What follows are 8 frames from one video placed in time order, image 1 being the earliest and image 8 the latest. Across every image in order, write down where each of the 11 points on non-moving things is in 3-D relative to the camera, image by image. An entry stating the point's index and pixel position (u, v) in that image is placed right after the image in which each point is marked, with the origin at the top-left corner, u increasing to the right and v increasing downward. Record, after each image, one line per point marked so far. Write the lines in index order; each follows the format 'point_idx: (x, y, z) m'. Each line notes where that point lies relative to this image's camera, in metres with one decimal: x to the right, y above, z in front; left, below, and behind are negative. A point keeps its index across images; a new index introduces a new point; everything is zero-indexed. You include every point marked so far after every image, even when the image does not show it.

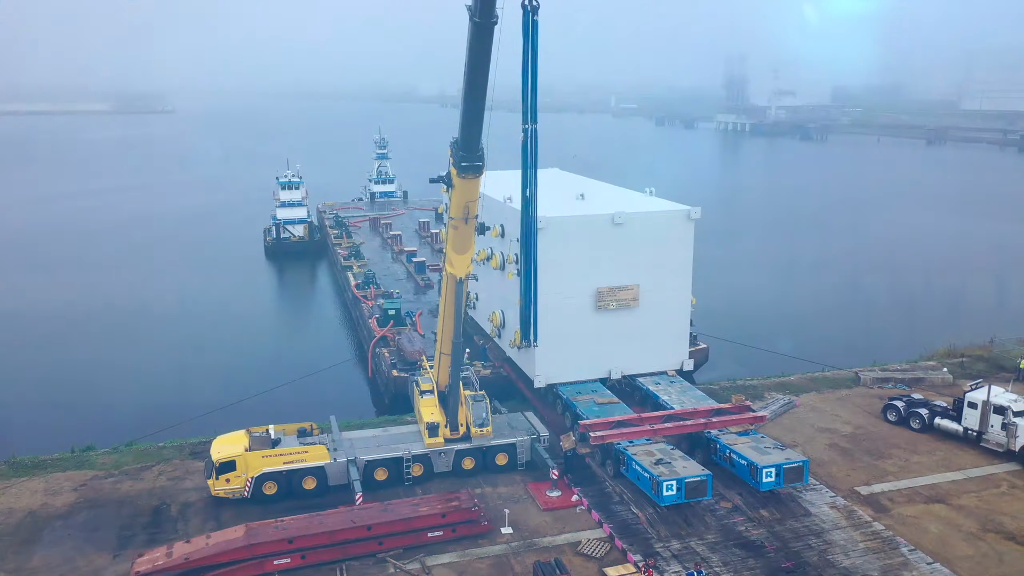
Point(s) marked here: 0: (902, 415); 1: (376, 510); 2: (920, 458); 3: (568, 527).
0: (+10.1, -3.3, +18.9) m
1: (-2.5, -4.2, +13.6) m
2: (+9.6, -4.0, +17.1) m
3: (+1.1, -4.7, +14.3) m
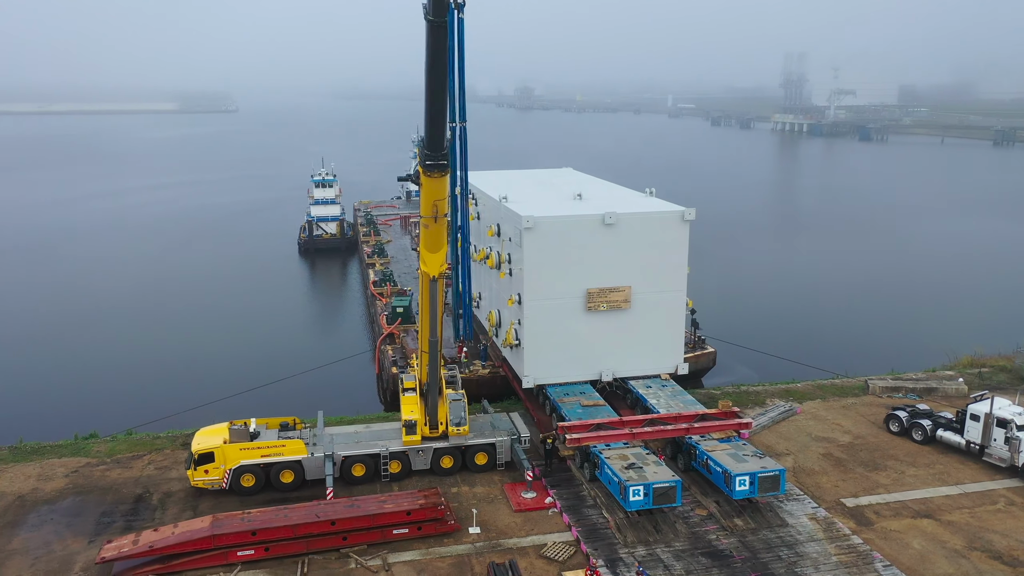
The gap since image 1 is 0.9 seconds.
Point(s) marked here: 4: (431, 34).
0: (+9.8, -3.4, +18.1) m
1: (-3.2, -4.1, +13.7) m
2: (+9.2, -4.1, +16.5) m
3: (+0.5, -4.7, +14.2) m
4: (-1.3, +3.9, +11.2) m
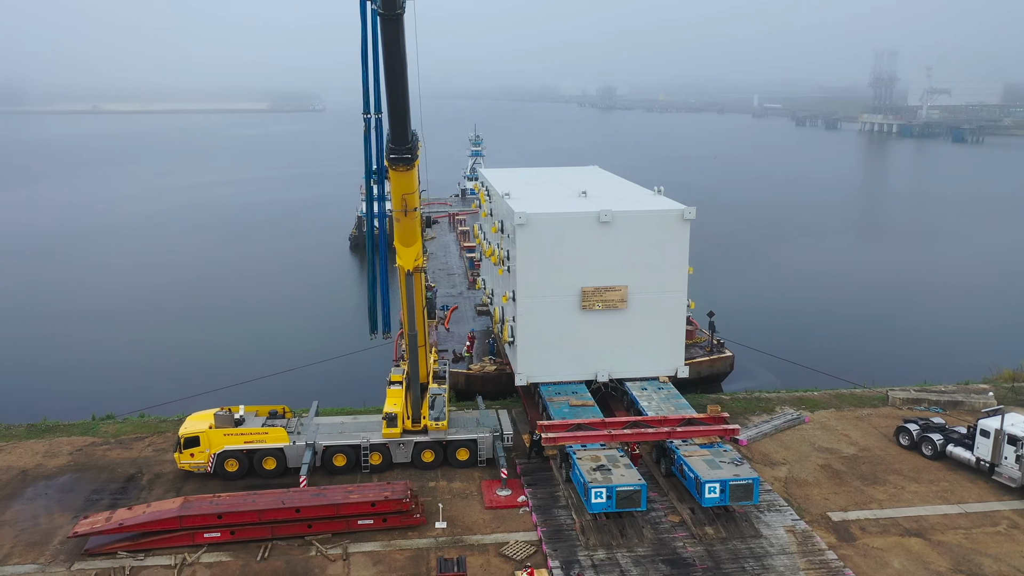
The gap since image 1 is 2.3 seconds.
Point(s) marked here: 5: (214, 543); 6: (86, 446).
0: (+9.5, -3.6, +17.2) m
1: (-3.8, -3.9, +13.8) m
2: (+8.7, -4.2, +15.5) m
3: (-0.2, -4.6, +14.0) m
4: (-2.0, +4.0, +11.2) m
5: (-5.4, -4.6, +13.2) m
6: (-10.5, -3.9, +17.9) m
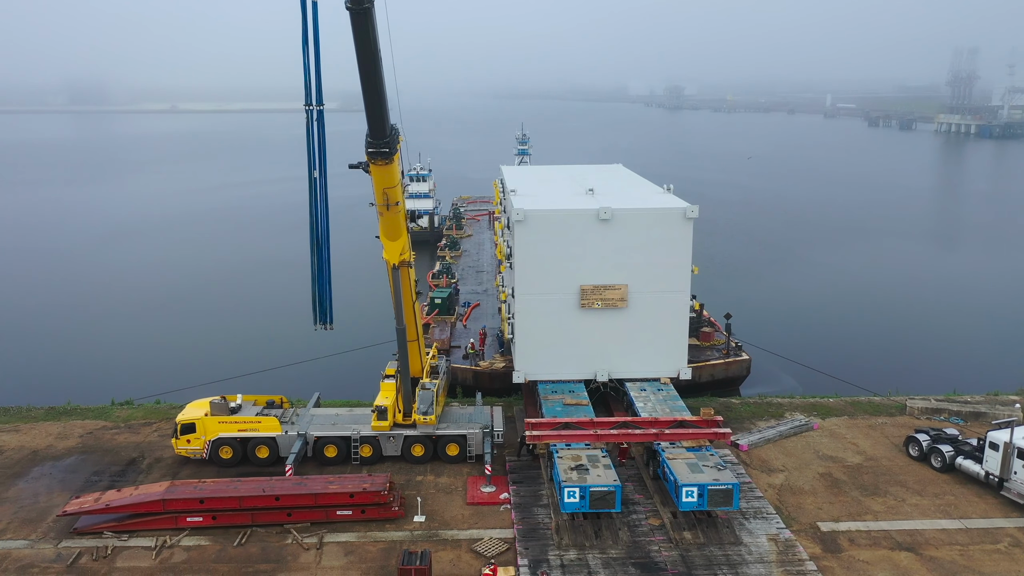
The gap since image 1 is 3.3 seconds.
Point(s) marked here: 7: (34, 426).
0: (+9.3, -3.7, +16.4) m
1: (-4.2, -3.8, +14.0) m
2: (+8.4, -4.3, +14.8) m
3: (-0.6, -4.5, +14.0) m
4: (-2.4, +4.1, +11.3) m
5: (-5.9, -4.5, +13.6) m
6: (-10.6, -3.6, +18.6) m
7: (-12.3, -3.6, +18.7) m
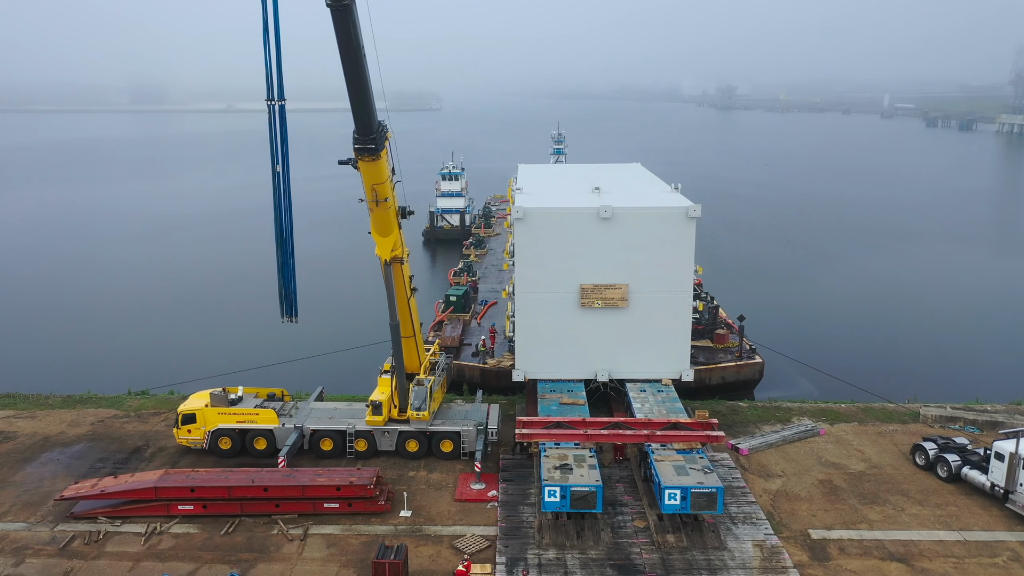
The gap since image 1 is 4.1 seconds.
0: (+9.1, -3.7, +15.9) m
1: (-4.5, -3.7, +14.2) m
2: (+8.1, -4.4, +14.4) m
3: (-0.9, -4.5, +14.0) m
4: (-2.7, +4.2, +11.4) m
5: (-6.2, -4.3, +13.8) m
6: (-10.7, -3.4, +19.1) m
7: (-12.3, -3.3, +19.4) m
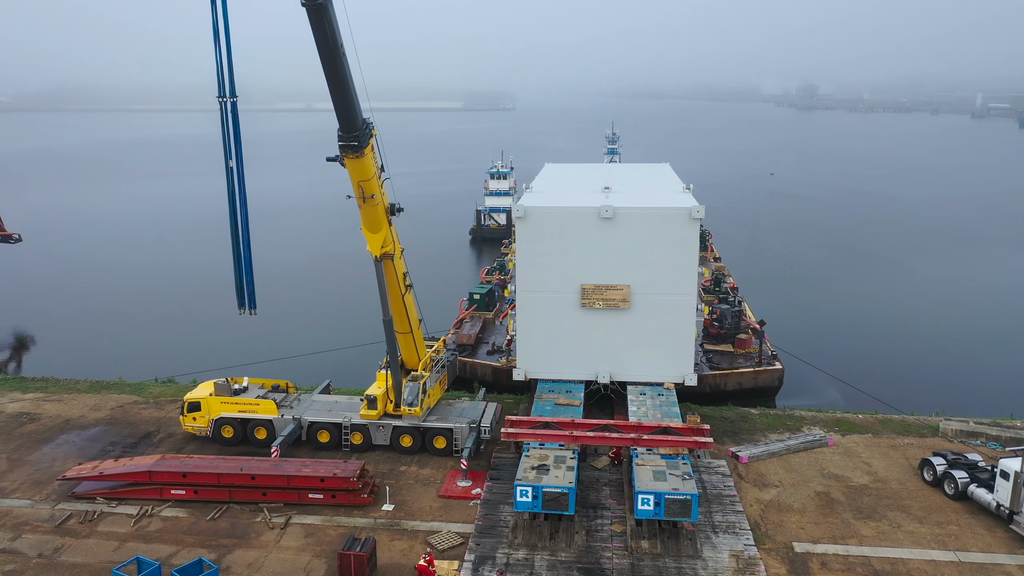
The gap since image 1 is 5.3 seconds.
0: (+8.8, -3.9, +15.1) m
1: (-4.9, -3.5, +14.6) m
2: (+7.7, -4.5, +13.7) m
3: (-1.3, -4.4, +14.1) m
4: (-3.2, +4.3, +11.6) m
5: (-6.6, -4.2, +14.4) m
6: (-10.6, -3.2, +20.0) m
7: (-12.2, -3.1, +20.3) m
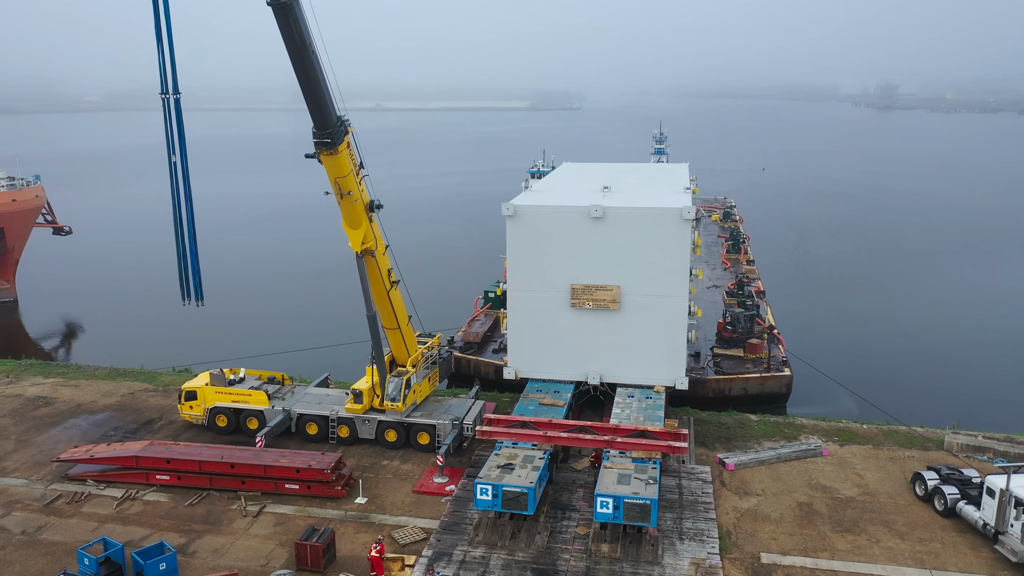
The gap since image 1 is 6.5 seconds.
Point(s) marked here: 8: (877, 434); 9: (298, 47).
0: (+8.3, -4.0, +14.5) m
1: (-5.4, -3.4, +15.0) m
2: (+7.1, -4.6, +13.2) m
3: (-1.9, -4.4, +14.2) m
4: (-3.8, +4.4, +11.9) m
5: (-7.1, -4.0, +14.9) m
6: (-10.7, -3.0, +20.8) m
7: (-12.3, -2.8, +21.2) m
8: (+9.2, -3.7, +18.4) m
9: (-3.6, +4.0, +12.2) m
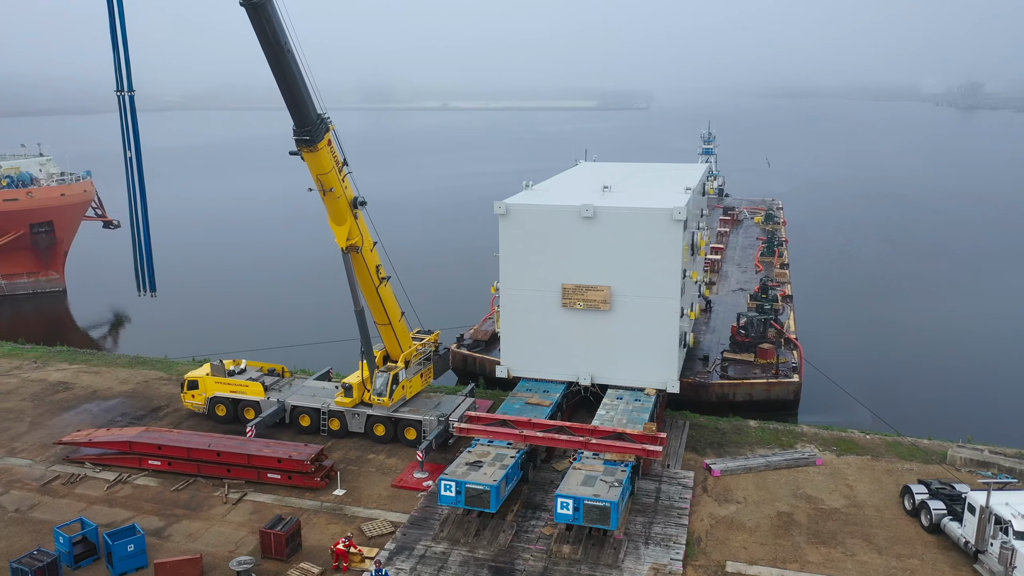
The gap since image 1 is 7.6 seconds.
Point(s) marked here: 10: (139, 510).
0: (+7.8, -4.2, +14.0) m
1: (-5.9, -3.3, +15.4) m
2: (+6.4, -4.7, +12.8) m
3: (-2.4, -4.3, +14.4) m
4: (-4.3, +4.5, +12.2) m
5: (-7.6, -3.9, +15.5) m
6: (-10.7, -2.7, +21.6) m
7: (-12.3, -2.5, +22.2) m
8: (+9.0, -3.9, +17.8) m
9: (-4.1, +4.1, +12.6) m
10: (-7.1, -4.3, +13.9) m
